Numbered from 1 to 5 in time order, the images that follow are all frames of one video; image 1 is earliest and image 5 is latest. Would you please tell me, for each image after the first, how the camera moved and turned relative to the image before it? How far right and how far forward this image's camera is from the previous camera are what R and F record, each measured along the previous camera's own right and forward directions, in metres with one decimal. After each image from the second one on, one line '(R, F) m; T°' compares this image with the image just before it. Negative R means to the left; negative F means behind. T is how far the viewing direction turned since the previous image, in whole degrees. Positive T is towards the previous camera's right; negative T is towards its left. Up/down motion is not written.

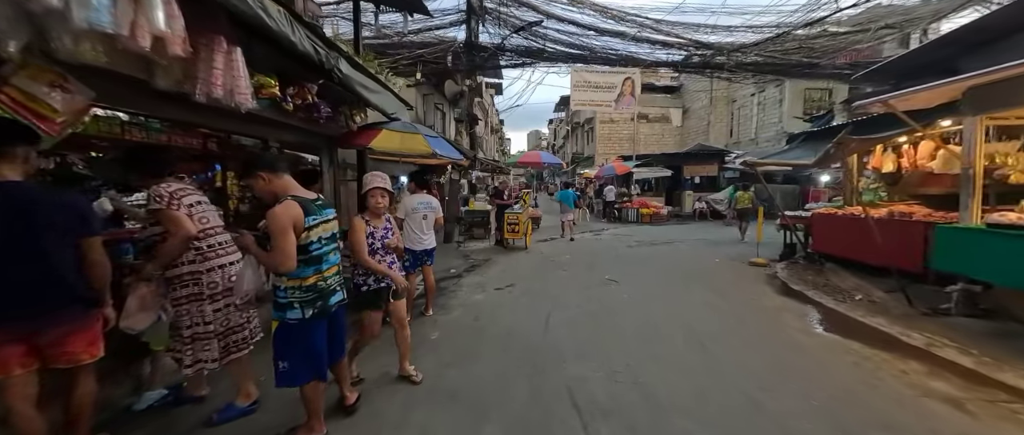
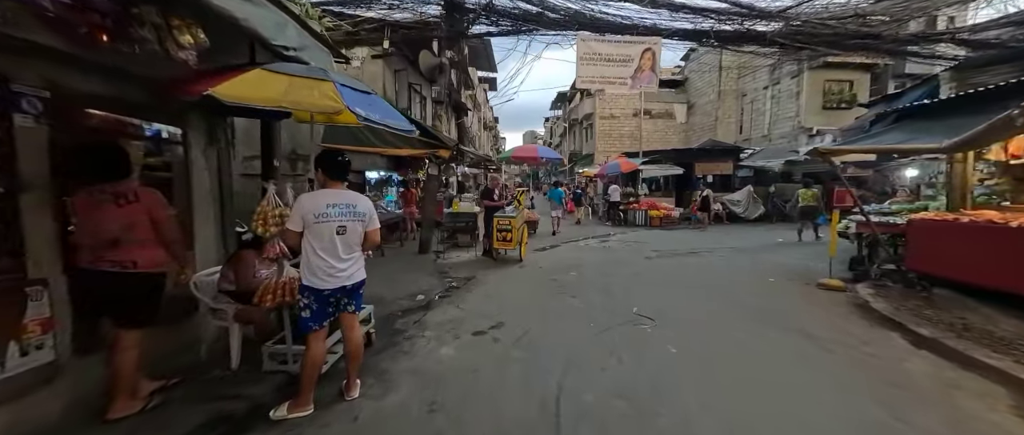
(+0.1, +2.0) m; +1°
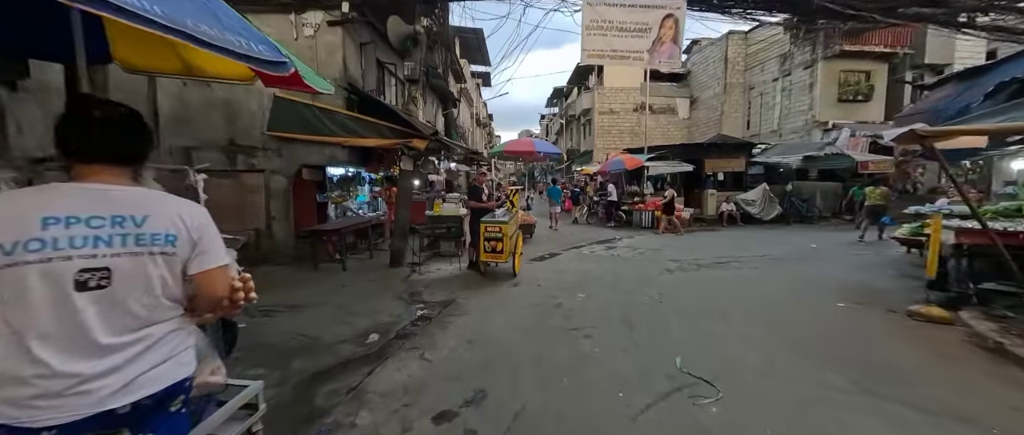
(+0.1, +1.5) m; +1°
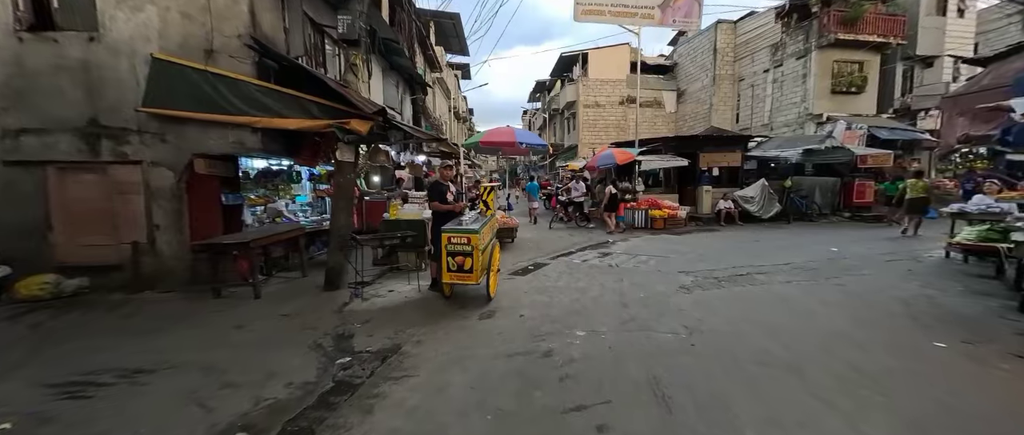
(+0.1, +1.6) m; +3°
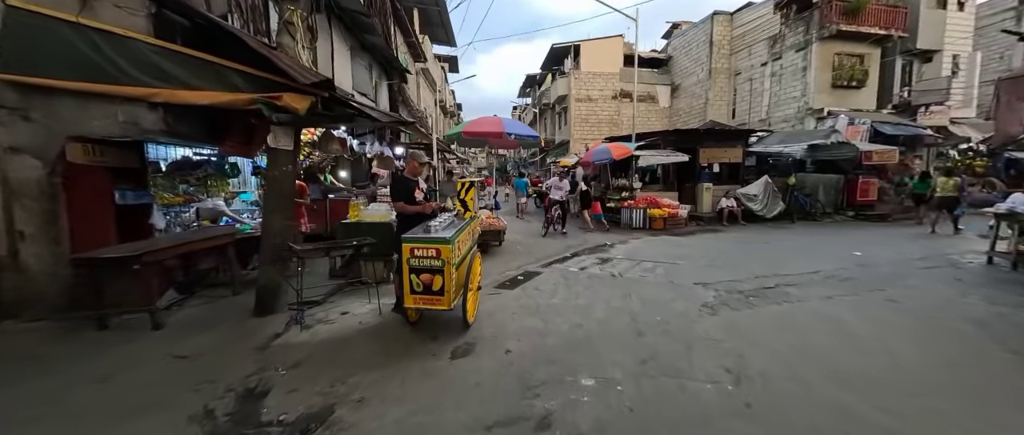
(+0.1, +1.1) m; +2°
